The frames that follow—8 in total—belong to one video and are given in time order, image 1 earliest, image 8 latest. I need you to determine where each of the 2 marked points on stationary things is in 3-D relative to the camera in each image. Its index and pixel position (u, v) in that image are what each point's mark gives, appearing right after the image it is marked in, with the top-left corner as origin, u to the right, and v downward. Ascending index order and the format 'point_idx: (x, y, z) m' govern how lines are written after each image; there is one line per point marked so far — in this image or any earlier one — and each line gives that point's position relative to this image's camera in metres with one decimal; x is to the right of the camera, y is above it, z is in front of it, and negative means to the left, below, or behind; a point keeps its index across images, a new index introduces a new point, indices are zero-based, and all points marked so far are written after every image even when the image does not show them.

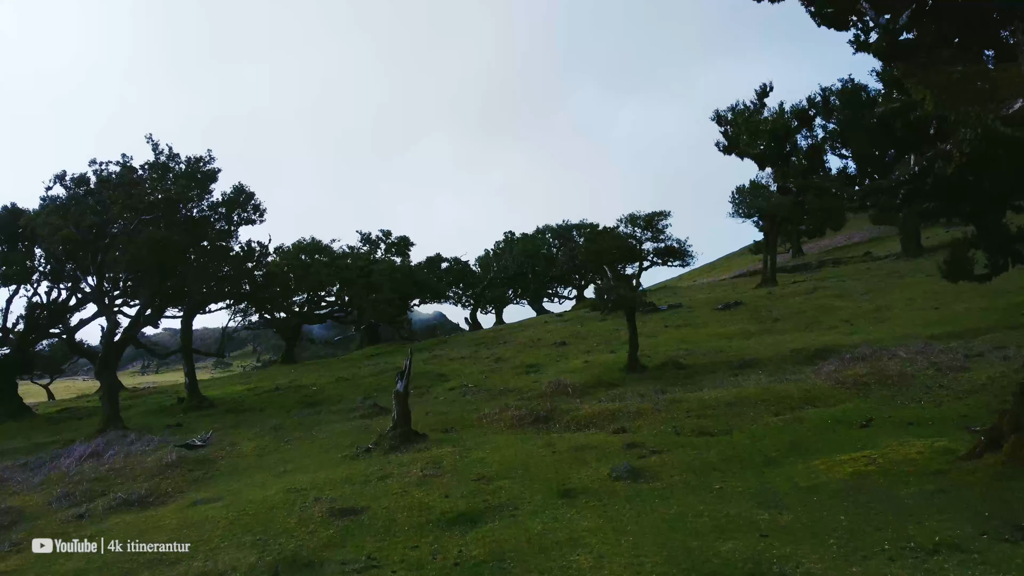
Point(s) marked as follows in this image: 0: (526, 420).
0: (+0.3, -2.5, +17.9) m
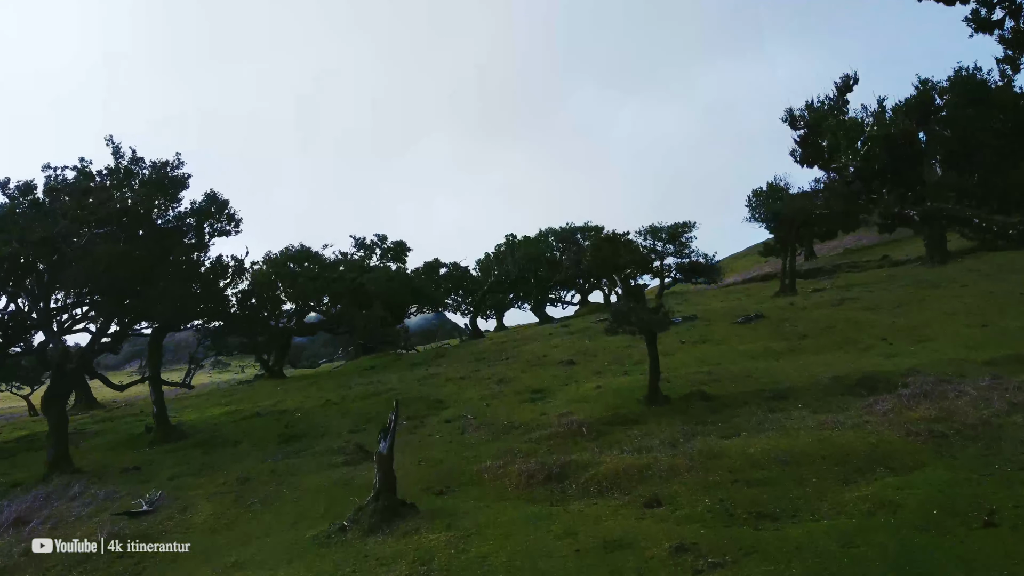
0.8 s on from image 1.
0: (+0.4, -3.0, +15.0) m
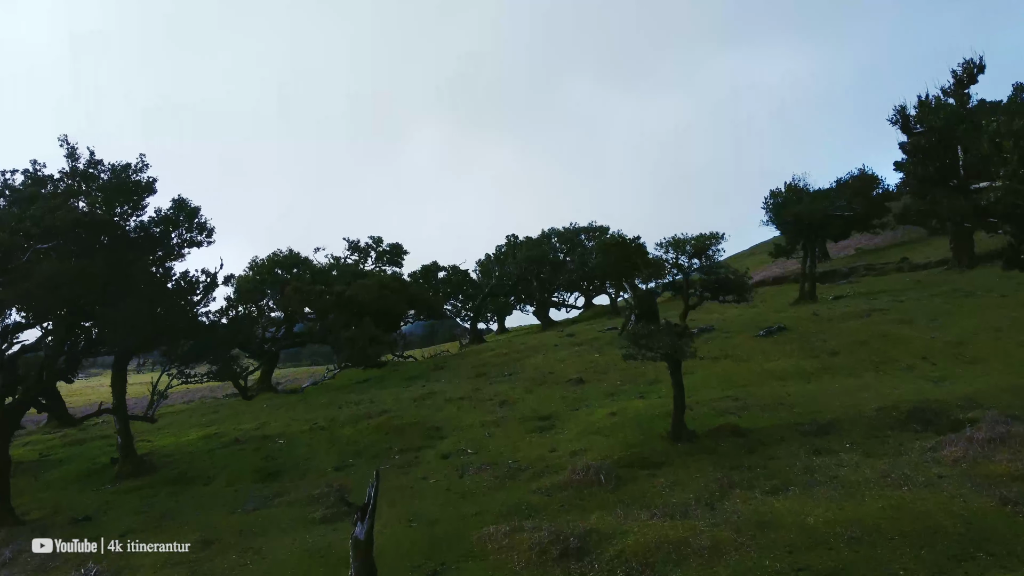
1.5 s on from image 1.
0: (+0.5, -3.5, +12.3) m
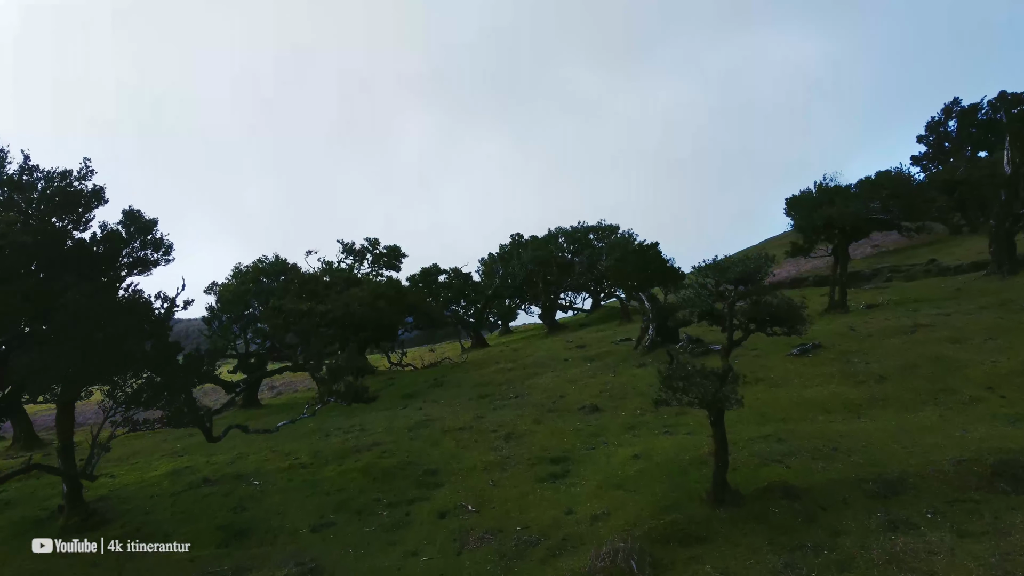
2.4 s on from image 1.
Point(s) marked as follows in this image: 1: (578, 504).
0: (+0.6, -4.1, +9.0) m
1: (+1.3, -4.0, +17.8) m
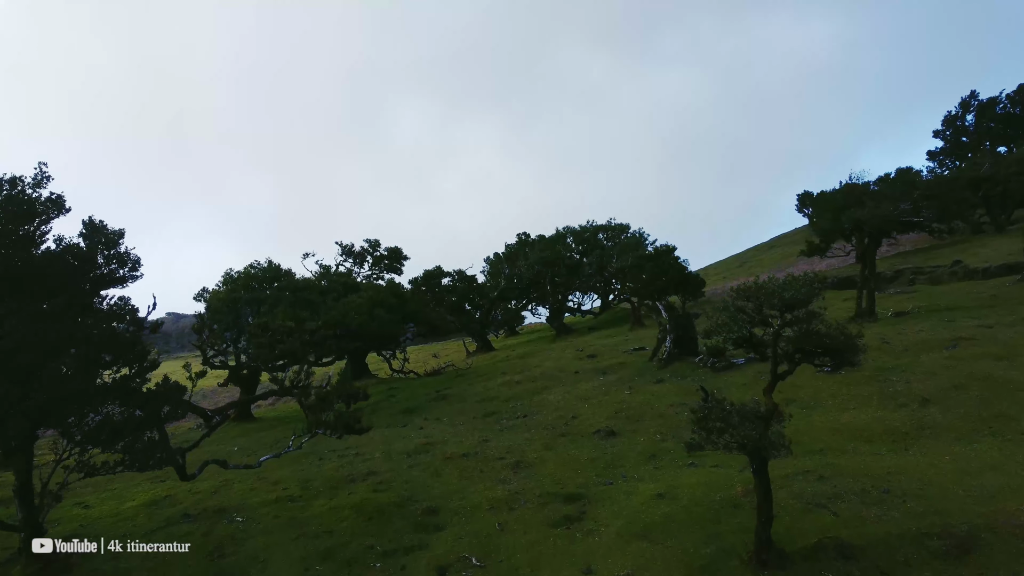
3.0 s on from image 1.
0: (+0.7, -4.6, +6.8) m
1: (+1.4, -4.4, +15.6) m
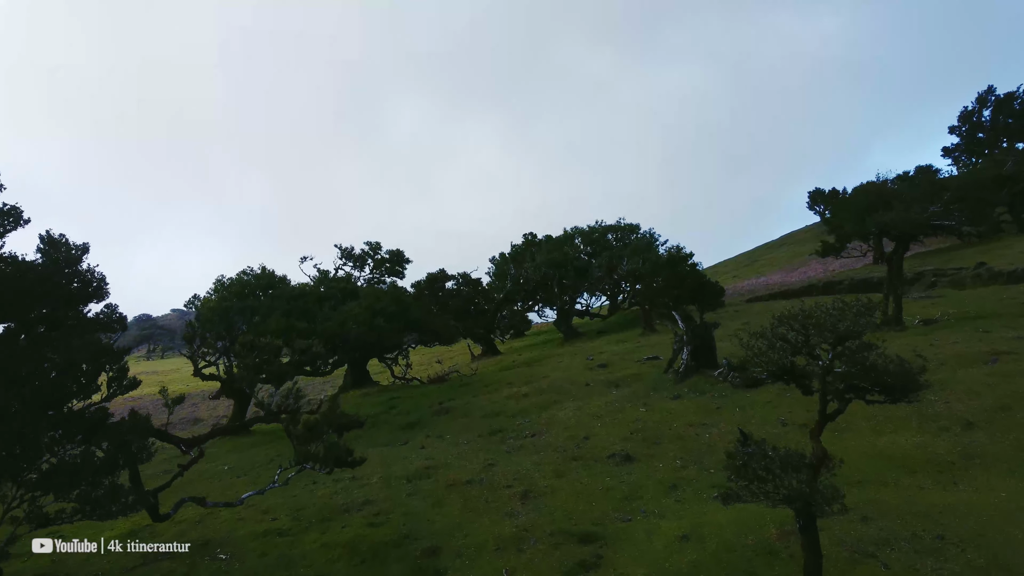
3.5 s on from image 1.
0: (+0.8, -5.0, +4.9) m
1: (+1.6, -4.8, +13.7) m
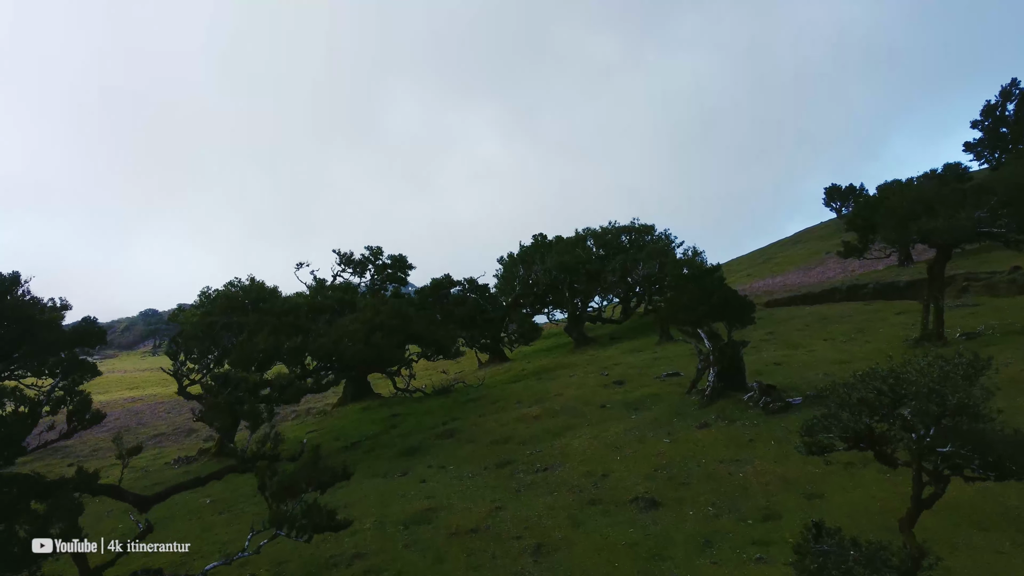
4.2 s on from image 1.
0: (+0.9, -5.6, +2.3) m
1: (+1.7, -5.3, +11.1) m
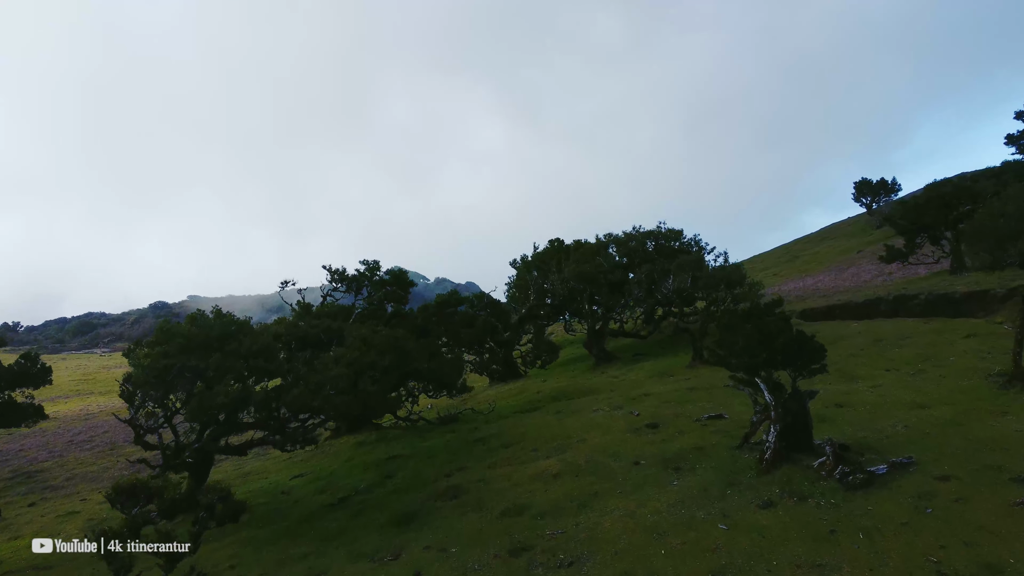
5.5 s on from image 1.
0: (+1.0, -6.9, -2.7) m
1: (+1.9, -6.5, +6.1) m
